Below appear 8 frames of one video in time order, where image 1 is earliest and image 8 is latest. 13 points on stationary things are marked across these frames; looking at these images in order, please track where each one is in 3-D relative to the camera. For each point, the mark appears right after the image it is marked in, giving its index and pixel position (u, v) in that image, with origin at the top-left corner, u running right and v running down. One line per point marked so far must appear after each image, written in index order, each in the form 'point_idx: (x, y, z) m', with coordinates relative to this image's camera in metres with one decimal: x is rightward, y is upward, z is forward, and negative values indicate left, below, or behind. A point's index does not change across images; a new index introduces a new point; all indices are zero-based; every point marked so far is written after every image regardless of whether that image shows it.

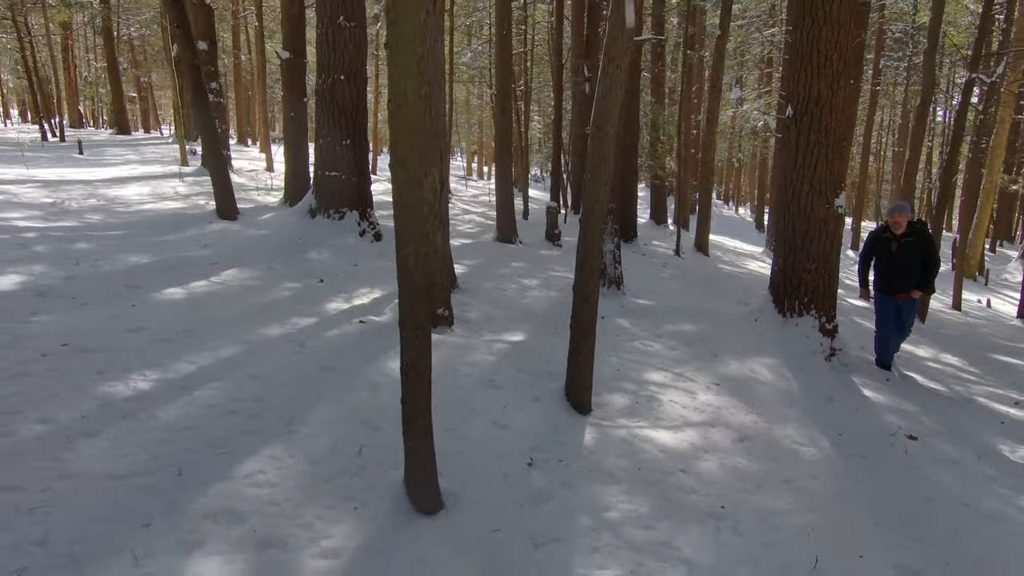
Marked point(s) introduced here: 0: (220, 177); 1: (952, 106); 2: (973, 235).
0: (-3.8, +1.5, +8.4) m
1: (+12.5, +5.4, +18.4) m
2: (+11.0, +1.3, +15.5) m
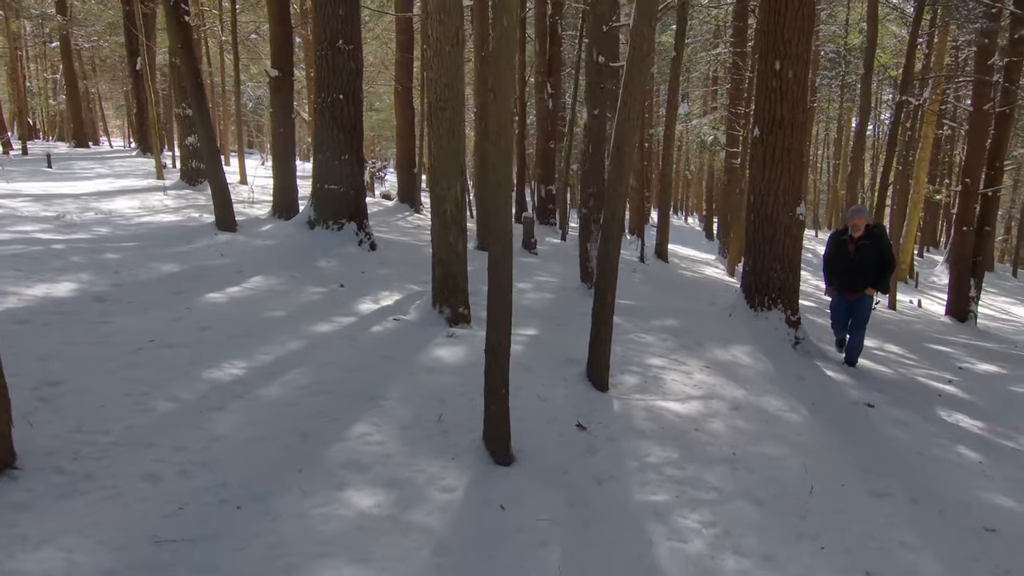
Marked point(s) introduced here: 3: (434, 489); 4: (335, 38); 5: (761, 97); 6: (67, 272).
0: (-4.0, +1.3, +8.8) m
1: (+11.5, +5.3, +20.0) m
2: (+10.3, +1.3, +17.0) m
3: (-0.3, -0.9, +2.8) m
4: (-2.3, +3.3, +8.5) m
5: (+2.5, +1.9, +6.3) m
6: (-3.8, +0.1, +5.5) m
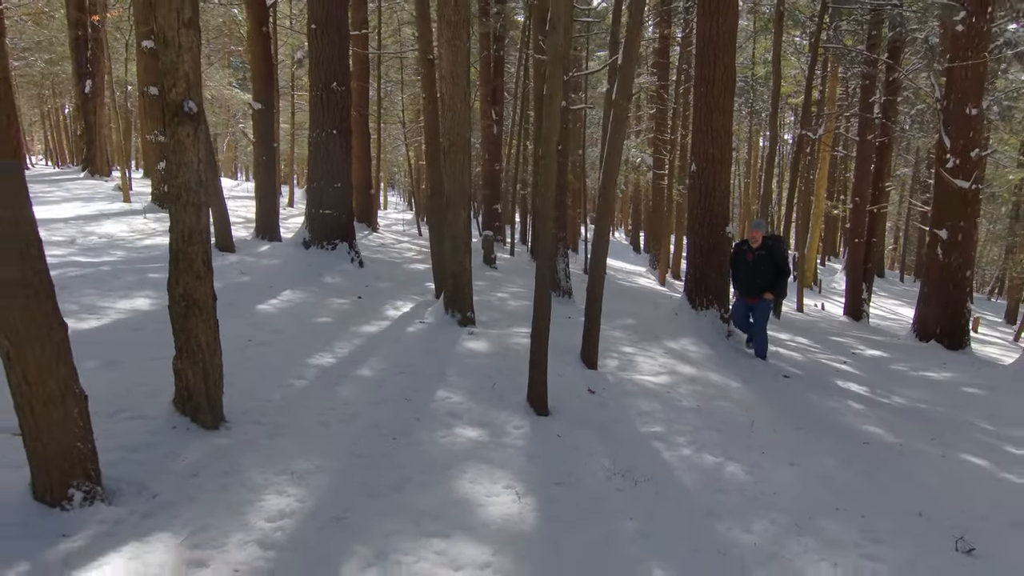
0: (-4.4, +1.1, +9.7) m
1: (+9.6, +5.1, +22.7) m
2: (+8.9, +1.1, +19.4) m
3: (0.0, -0.9, +4.1) m
4: (-2.7, +3.1, +9.6) m
5: (+2.3, +1.8, +8.0) m
6: (-3.8, 0.0, +6.4) m
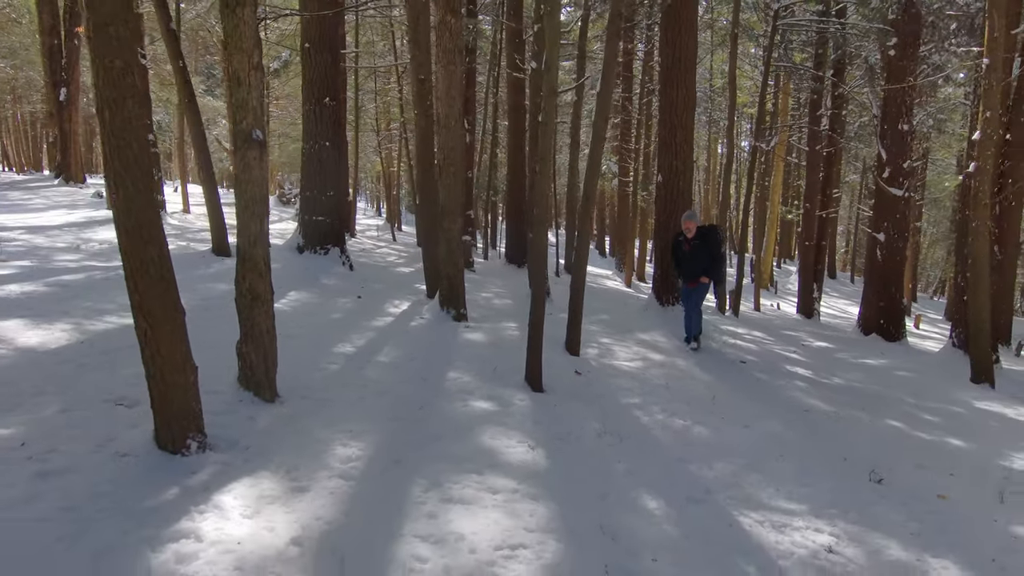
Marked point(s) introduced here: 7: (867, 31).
0: (-4.7, +1.1, +10.3) m
1: (+8.6, +5.1, +24.0) m
2: (+8.1, +1.1, +20.7) m
3: (0.0, -0.8, +4.9) m
4: (-3.0, +3.1, +10.3) m
5: (+2.1, +1.9, +8.9) m
6: (-3.9, 0.0, +7.0) m
7: (+7.6, +5.5, +13.8) m
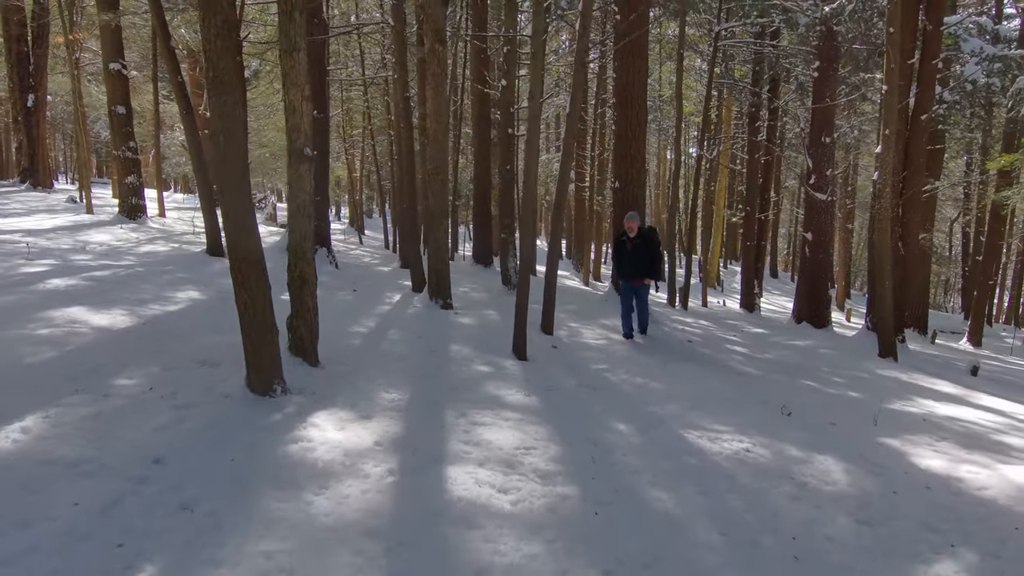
0: (-5.1, +1.1, +11.1) m
1: (+7.1, +5.2, +25.8) m
2: (+6.9, +1.2, +22.4) m
3: (0.0, -0.7, +6.0) m
4: (-3.5, +3.1, +11.2) m
5: (+1.7, +2.0, +10.2) m
6: (-4.1, 0.0, +7.9) m
7: (+6.9, +5.6, +15.5) m
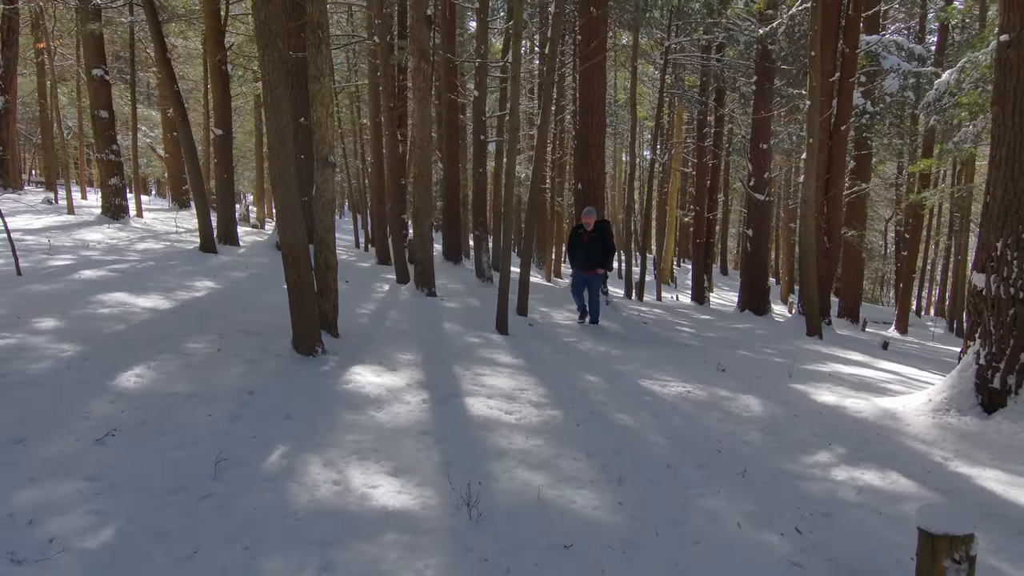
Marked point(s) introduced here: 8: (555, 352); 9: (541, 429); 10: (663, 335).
0: (-5.6, +1.2, +11.9) m
1: (+5.6, +5.4, +27.3) m
2: (+5.6, +1.4, +23.9) m
3: (-0.2, -0.6, +7.2) m
4: (-4.0, +3.2, +12.2) m
5: (+1.3, +2.1, +11.4) m
6: (-4.3, +0.1, +8.8) m
7: (+6.0, +5.8, +17.1) m
8: (+0.4, -0.7, +6.8) m
9: (+0.2, -0.9, +4.2) m
10: (+2.2, -0.7, +9.1) m
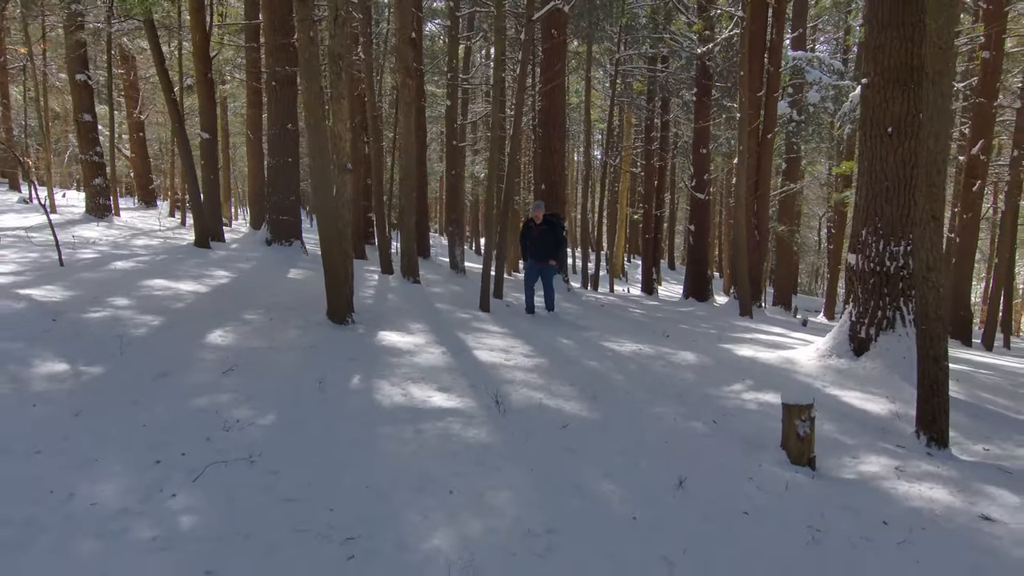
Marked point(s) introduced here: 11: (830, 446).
0: (-6.2, +1.3, +12.9) m
1: (+3.8, +5.7, +29.1) m
2: (+4.1, +1.7, +25.7) m
3: (-0.4, -0.3, +8.6) m
4: (-4.7, +3.4, +13.3) m
5: (+0.7, +2.4, +12.9) m
6: (-4.7, +0.3, +9.9) m
7: (+5.0, +6.1, +18.9) m
8: (+0.2, -0.5, +8.3) m
9: (+0.2, -0.7, +5.7) m
10: (+1.8, -0.4, +10.7) m
11: (+2.2, -1.1, +4.4) m
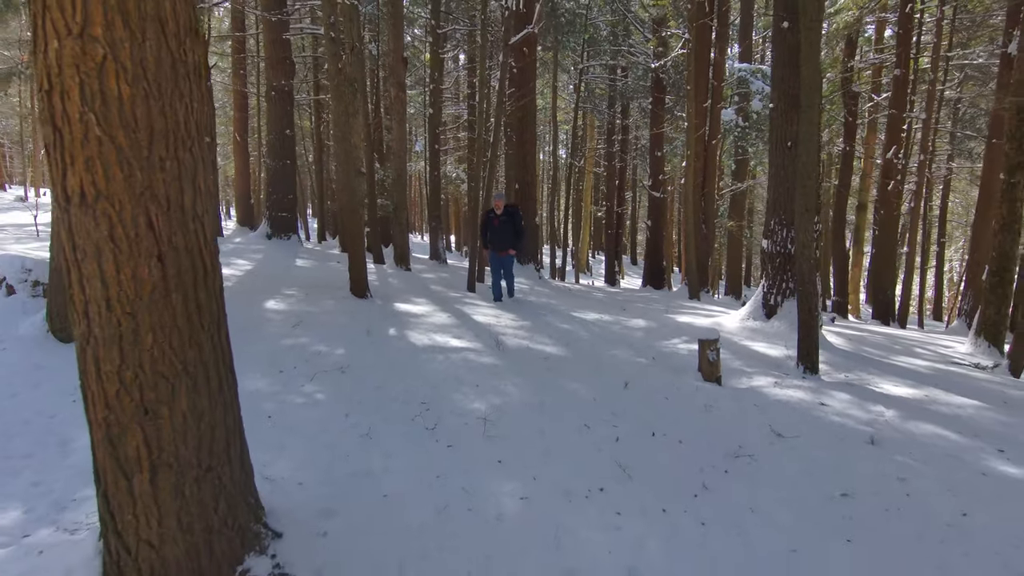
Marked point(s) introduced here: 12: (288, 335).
0: (-6.7, +1.6, +14.2) m
1: (+2.4, +6.0, +31.0) m
2: (+2.9, +2.0, +27.6) m
3: (-0.7, -0.1, +10.3) m
4: (-5.2, +3.6, +14.7) m
5: (+0.2, +2.6, +14.7) m
6: (-5.0, +0.5, +11.3) m
7: (+4.1, +6.4, +20.9) m
8: (0.0, -0.2, +10.0) m
9: (+0.1, -0.5, +7.4) m
10: (+1.4, -0.2, +12.5) m
11: (+2.2, -0.8, +6.2) m
12: (-2.1, -0.4, +5.9) m
